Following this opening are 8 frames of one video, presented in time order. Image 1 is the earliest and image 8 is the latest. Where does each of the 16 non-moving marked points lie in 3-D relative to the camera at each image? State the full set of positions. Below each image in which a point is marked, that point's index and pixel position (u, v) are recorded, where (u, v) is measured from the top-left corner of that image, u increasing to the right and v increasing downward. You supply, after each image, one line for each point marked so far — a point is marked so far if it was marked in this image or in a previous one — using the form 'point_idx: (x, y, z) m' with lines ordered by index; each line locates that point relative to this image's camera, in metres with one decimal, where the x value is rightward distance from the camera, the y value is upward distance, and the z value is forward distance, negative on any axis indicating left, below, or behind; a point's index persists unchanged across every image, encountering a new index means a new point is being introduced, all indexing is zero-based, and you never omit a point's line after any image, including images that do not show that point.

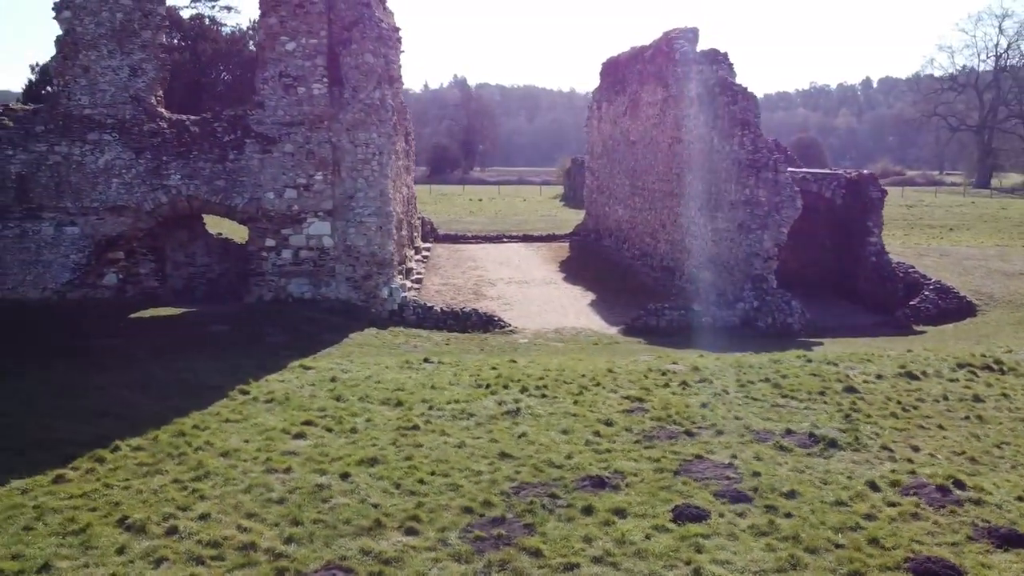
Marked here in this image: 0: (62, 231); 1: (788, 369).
0: (-6.0, +0.8, +10.8) m
1: (+2.9, -0.8, +8.3) m
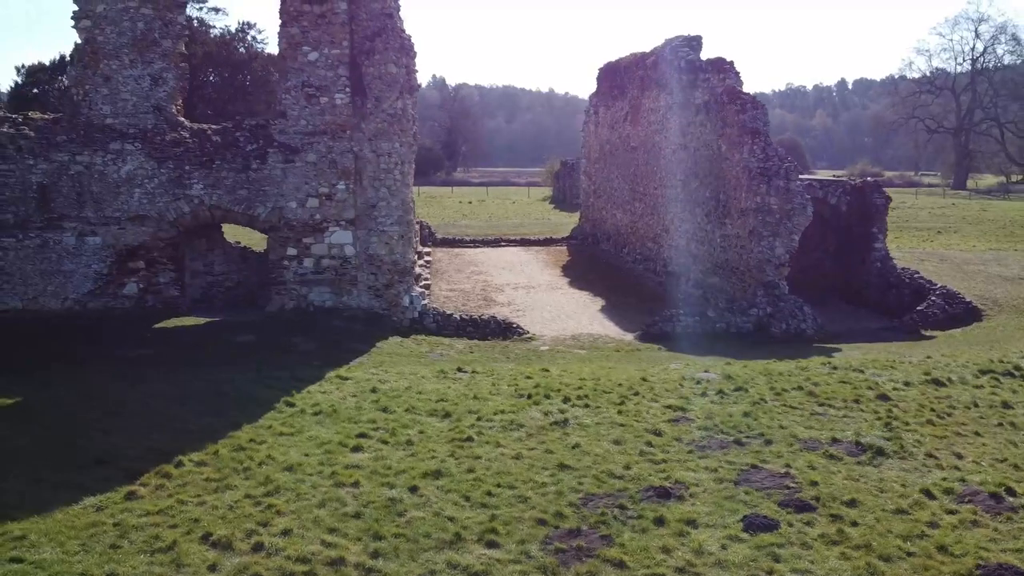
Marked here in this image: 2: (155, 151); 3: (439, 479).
0: (-5.7, +0.6, +10.8) m
1: (+3.2, -0.9, +8.5) m
2: (-4.7, +1.8, +10.8) m
3: (-0.5, -1.4, +5.9) m
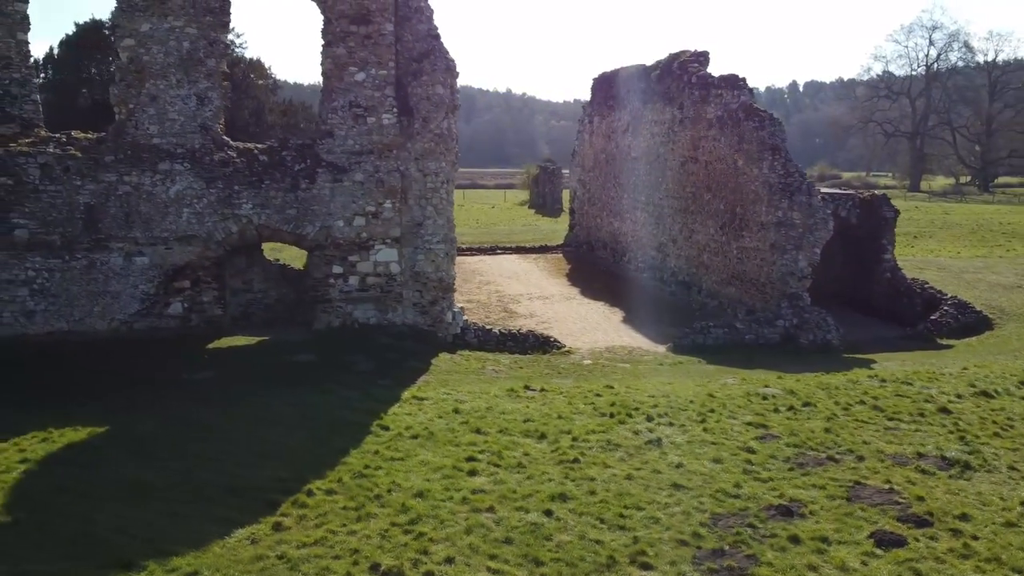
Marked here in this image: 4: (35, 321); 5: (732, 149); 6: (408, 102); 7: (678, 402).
0: (-5.1, +0.4, +10.8) m
1: (+4.0, -1.1, +9.0) m
2: (-4.1, +1.5, +10.8) m
3: (+0.4, -1.6, +6.1) m
4: (-6.3, -0.4, +10.6) m
5: (+4.1, +2.6, +15.1) m
6: (-1.5, +2.6, +11.3) m
7: (+1.8, -1.2, +8.6) m
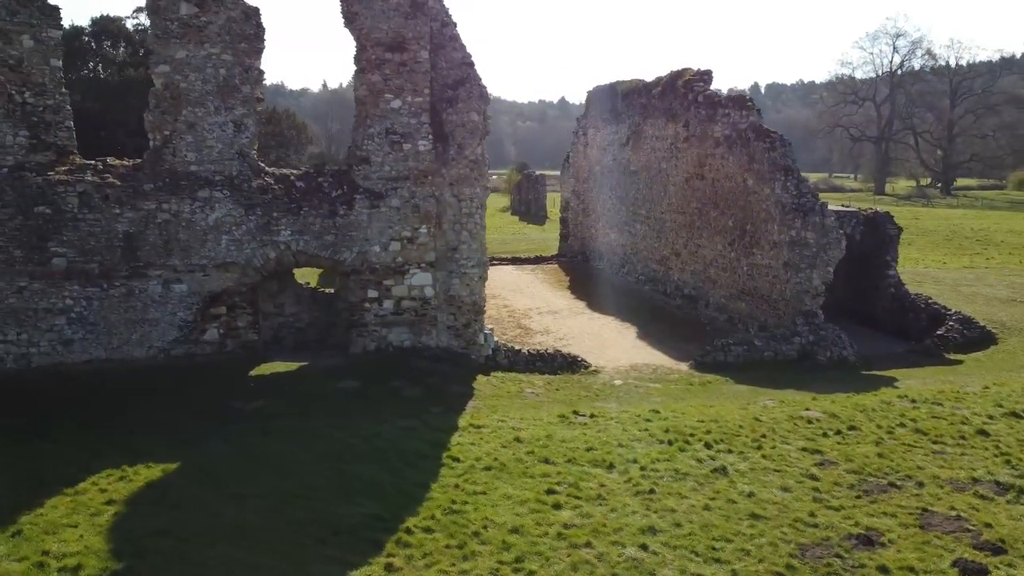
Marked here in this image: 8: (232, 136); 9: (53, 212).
0: (-4.6, 0.0, +10.8) m
1: (+4.6, -1.4, +9.4) m
2: (-3.6, +1.2, +10.8) m
3: (+1.1, -1.9, +6.4) m
4: (-5.7, -0.8, +10.6) m
5: (+4.4, +2.3, +15.5) m
6: (-1.0, +2.3, +11.5) m
7: (+2.4, -1.5, +8.9) m
8: (-3.8, +2.0, +10.9) m
9: (-5.8, +1.0, +10.3) m
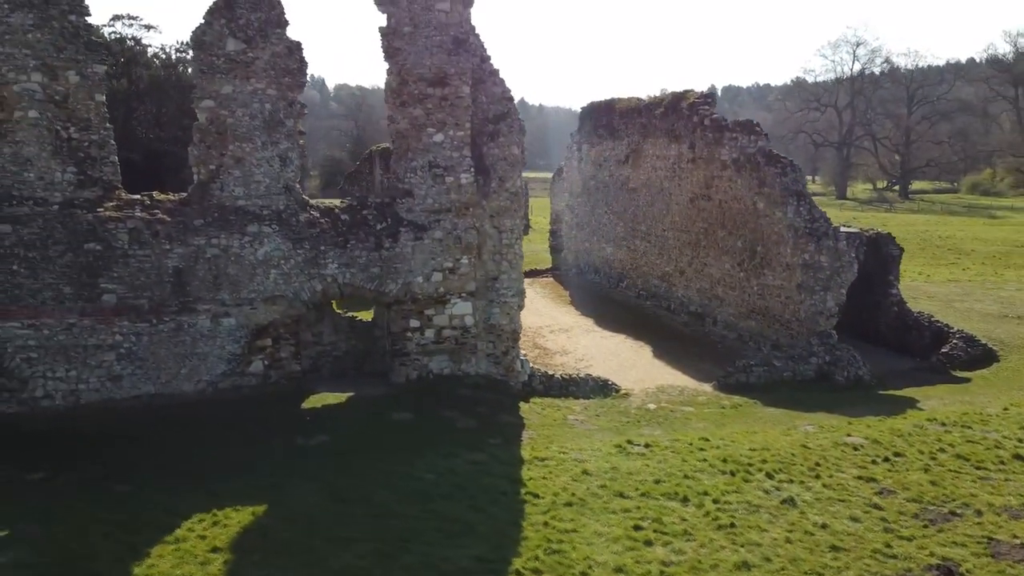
0: (-3.9, -0.5, +10.8) m
1: (+5.3, -1.8, +9.9) m
2: (-3.0, +0.7, +11.0) m
3: (+2.0, -2.4, +6.8) m
4: (-5.1, -1.3, +10.6) m
5: (+4.7, +1.9, +16.0) m
6: (-0.4, +1.8, +11.8) m
7: (+3.1, -1.9, +9.3) m
8: (-3.2, +1.6, +11.0) m
9: (-5.2, +0.5, +10.3) m
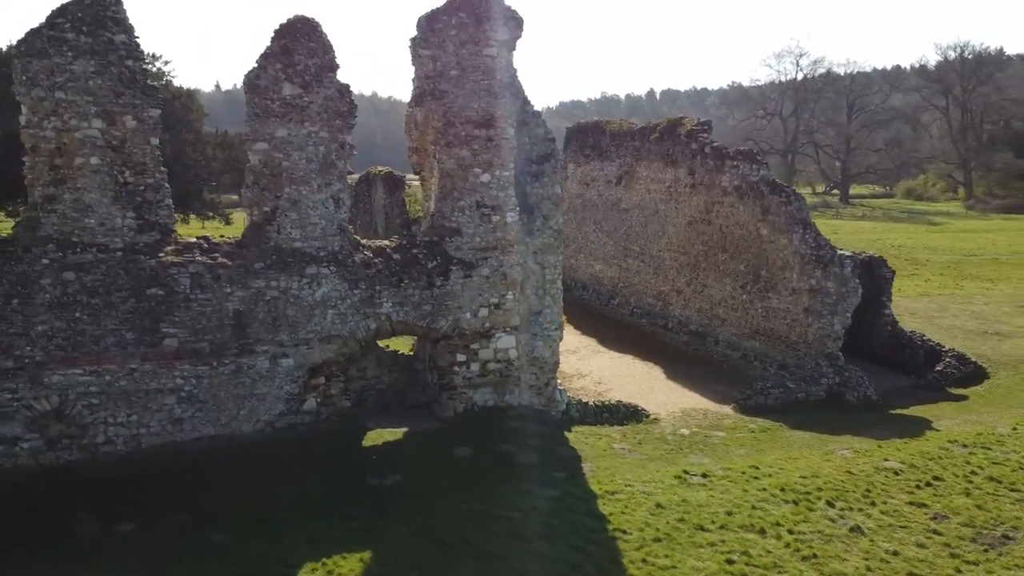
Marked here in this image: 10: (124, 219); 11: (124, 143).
0: (-3.2, -1.0, +11.0) m
1: (+6.1, -2.3, +10.8) m
2: (-2.3, +0.2, +11.2) m
3: (+3.0, -2.8, +7.4) m
4: (-4.3, -1.8, +10.6) m
5: (+5.0, +1.5, +16.8) m
6: (+0.2, +1.3, +12.2) m
7: (+4.0, -2.4, +10.0) m
8: (-2.5, +1.0, +11.2) m
9: (-4.4, -0.1, +10.3) m
10: (-5.0, +0.9, +10.3) m
11: (-5.0, +1.9, +10.3) m
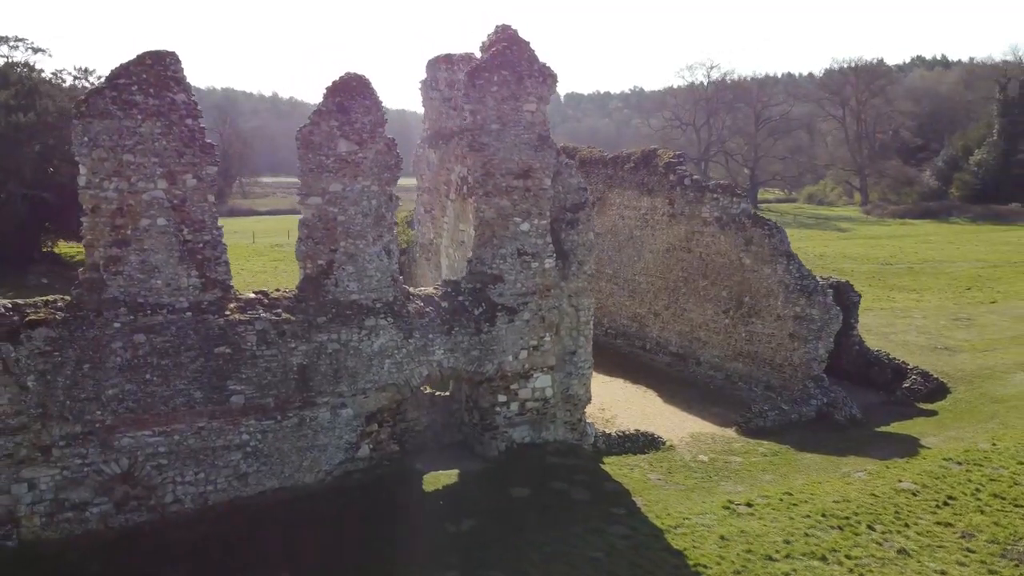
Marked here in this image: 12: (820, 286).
0: (-2.4, -1.7, +11.2) m
1: (+6.8, -2.8, +12.1) m
2: (-1.6, -0.5, +11.5) m
3: (+4.2, -3.4, +8.4) m
4: (-3.5, -2.6, +10.7) m
5: (+5.0, +0.9, +17.9) m
6: (+0.7, +0.7, +12.8) m
7: (+4.8, -3.0, +11.1) m
8: (-1.8, +0.3, +11.5) m
9: (-3.6, -0.8, +10.4) m
10: (-4.1, +0.1, +10.3) m
11: (-4.2, +1.1, +10.3) m
12: (+6.3, +0.1, +16.6) m
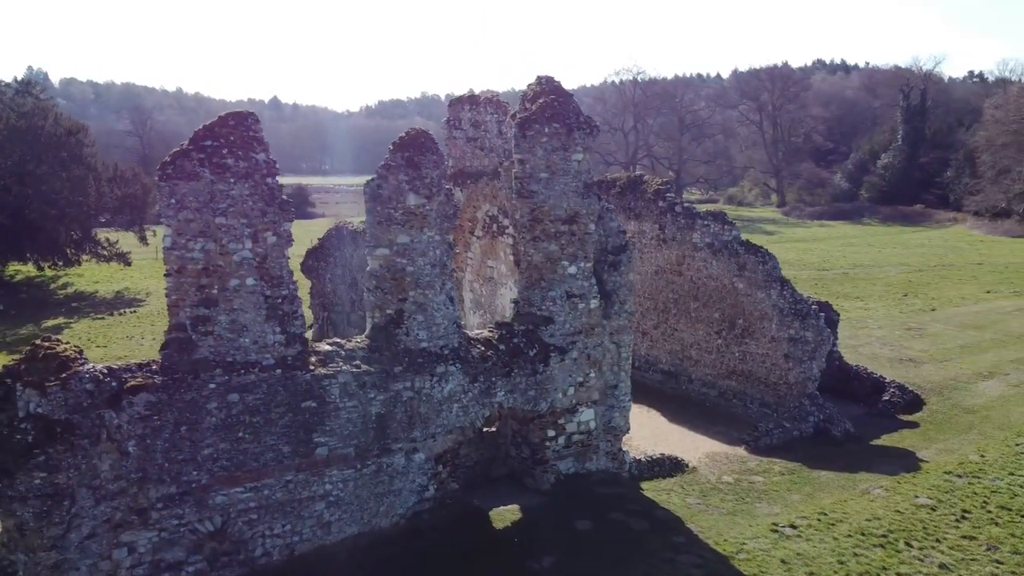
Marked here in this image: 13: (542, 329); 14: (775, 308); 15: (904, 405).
0: (-1.5, -2.4, +11.6) m
1: (+7.7, -3.3, +13.5) m
2: (-0.7, -1.2, +11.9) m
3: (+5.5, -4.0, +9.5) m
4: (-2.5, -3.3, +11.0) m
5: (+5.1, +0.4, +19.1) m
6: (+1.5, 0.0, +13.5) m
7: (+5.8, -3.5, +12.2) m
8: (-0.9, -0.3, +11.9) m
9: (-2.6, -1.5, +10.6) m
10: (-3.1, -0.6, +10.5) m
11: (-3.1, +0.4, +10.5) m
12: (+6.6, -0.5, +17.8) m
13: (+0.5, -0.6, +12.8) m
14: (+5.9, -0.5, +18.1) m
15: (+8.9, -2.7, +18.4) m
